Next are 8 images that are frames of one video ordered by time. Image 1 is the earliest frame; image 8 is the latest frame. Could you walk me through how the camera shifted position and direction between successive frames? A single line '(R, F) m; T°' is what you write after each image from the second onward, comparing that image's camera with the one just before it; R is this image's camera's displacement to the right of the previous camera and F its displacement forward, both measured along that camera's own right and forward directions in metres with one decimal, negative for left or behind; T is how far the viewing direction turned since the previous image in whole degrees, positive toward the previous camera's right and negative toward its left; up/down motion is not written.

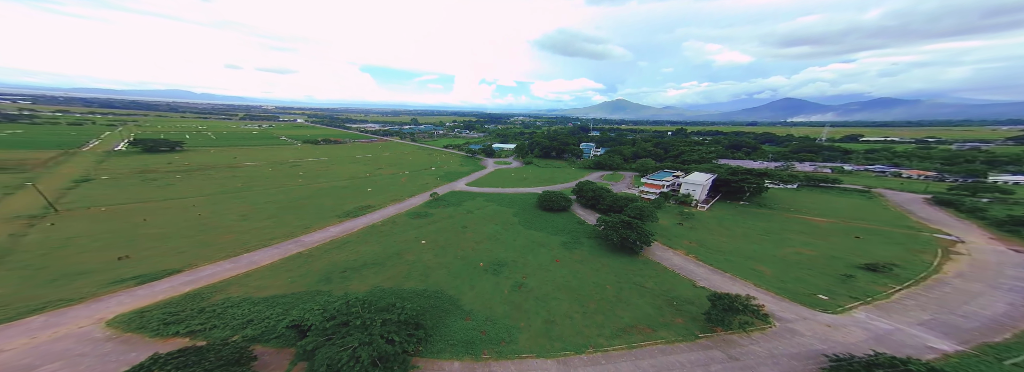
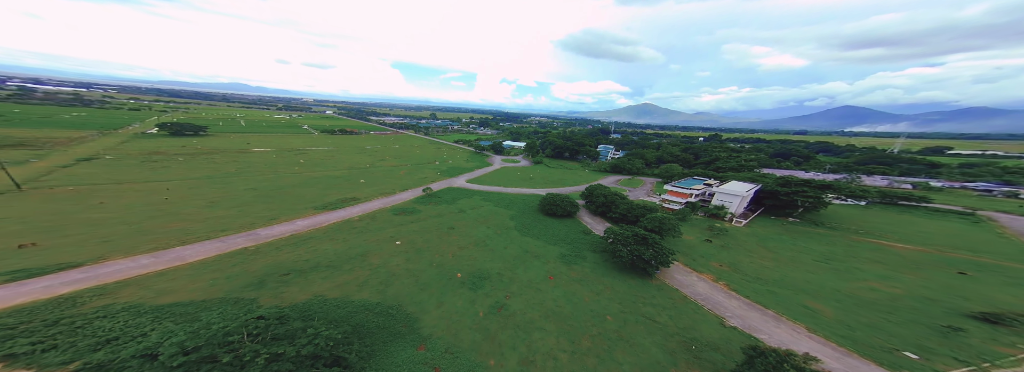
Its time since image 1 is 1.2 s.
(+2.8, +4.7) m; -4°
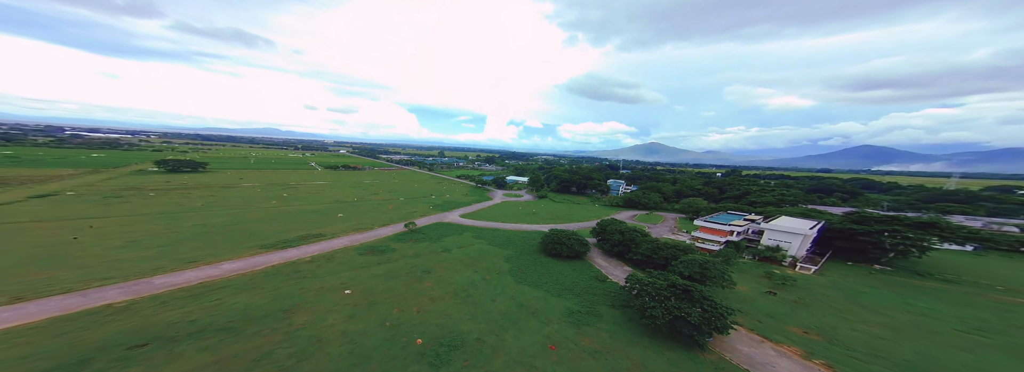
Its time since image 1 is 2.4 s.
(+1.6, +5.6) m; -2°
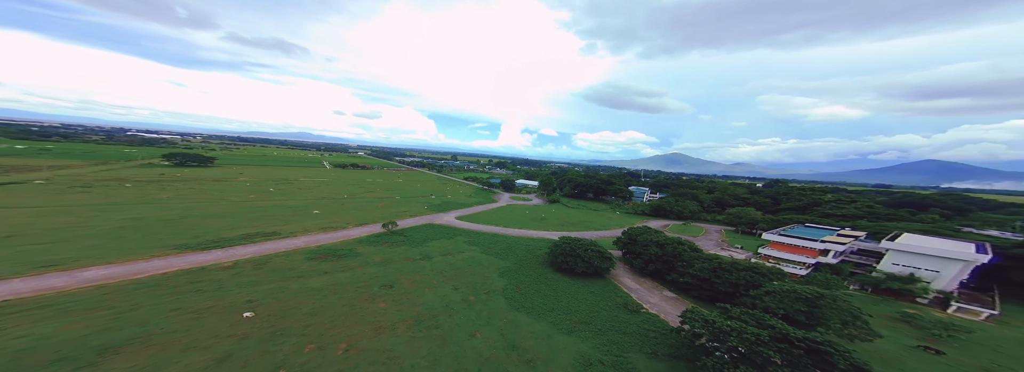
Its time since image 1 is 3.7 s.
(+1.4, +6.7) m; -4°
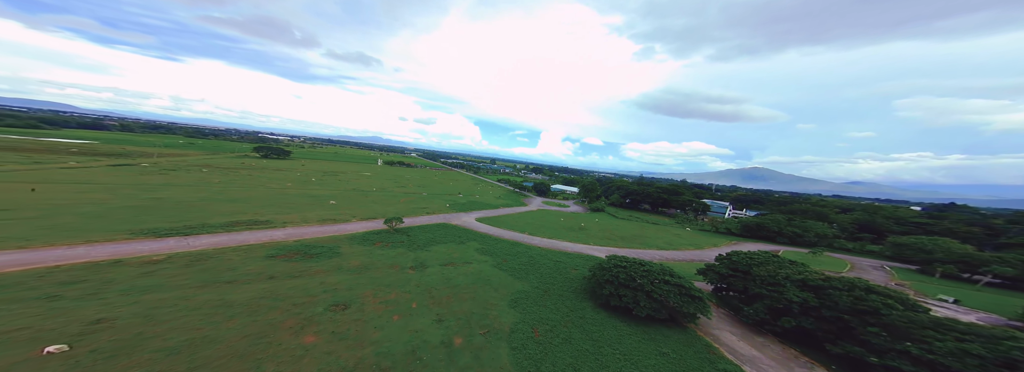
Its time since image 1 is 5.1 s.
(+1.5, +7.1) m; -11°
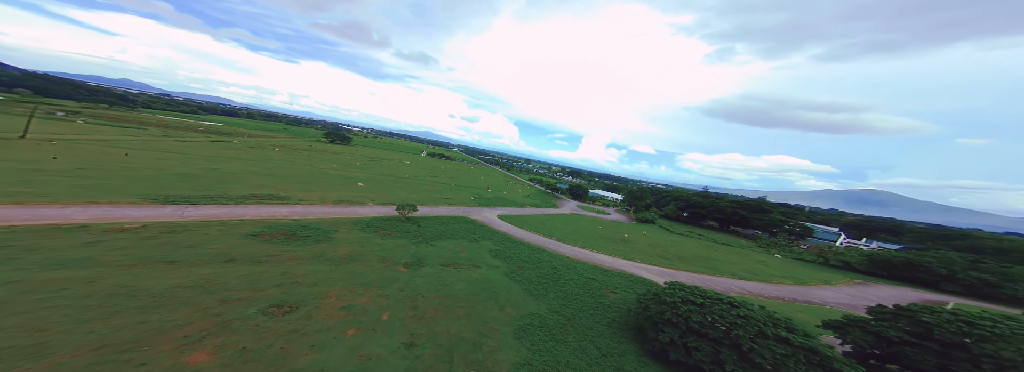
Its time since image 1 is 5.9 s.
(+1.3, +4.3) m; -10°
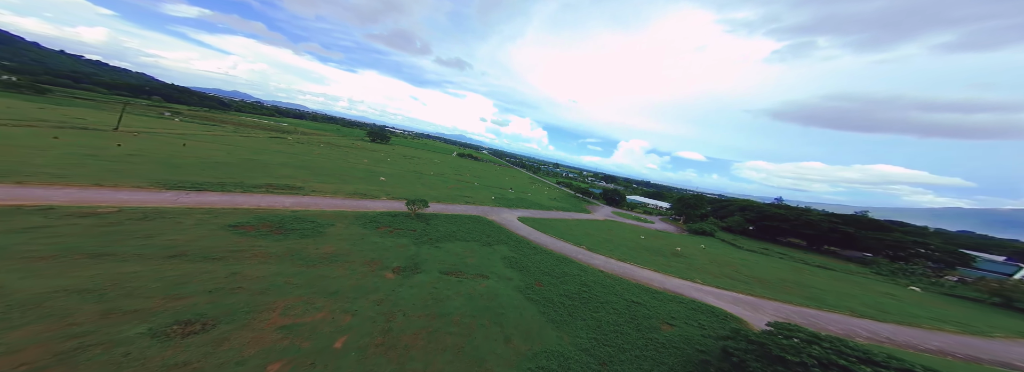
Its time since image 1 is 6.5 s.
(+0.9, +3.4) m; -8°
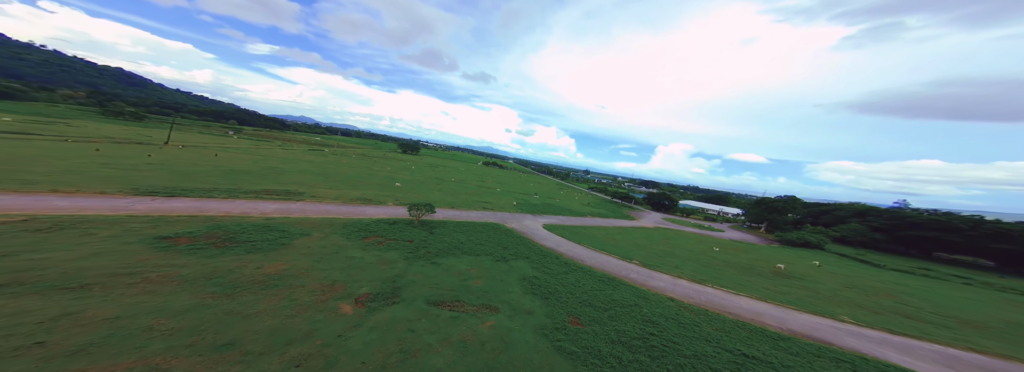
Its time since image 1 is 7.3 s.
(+0.5, +4.3) m; -7°
